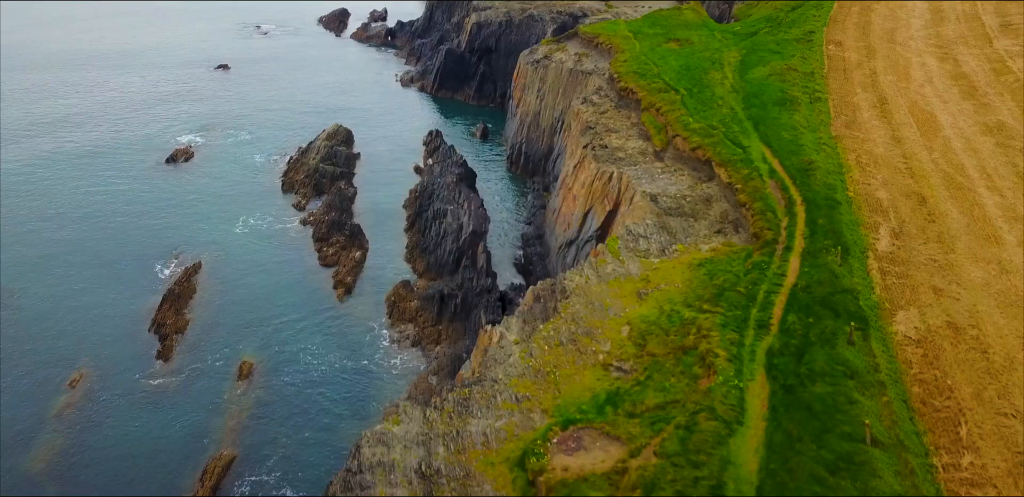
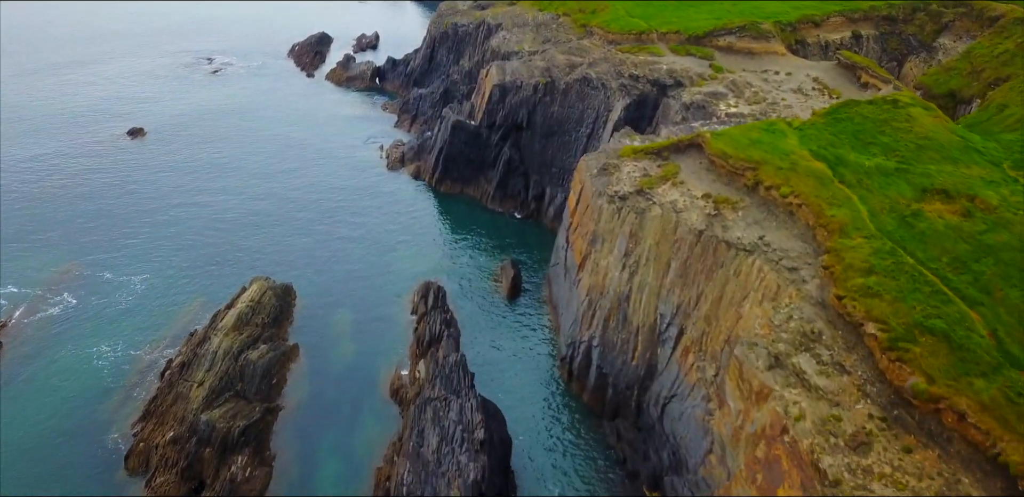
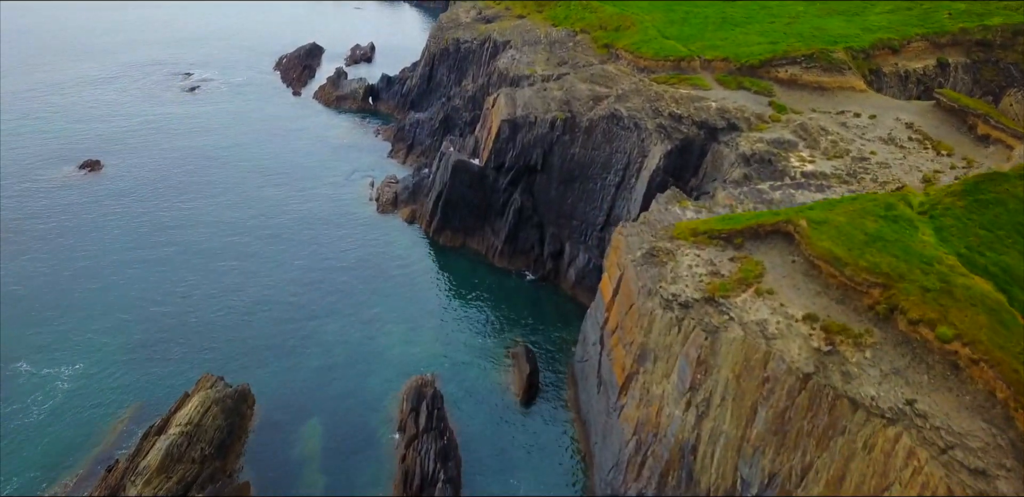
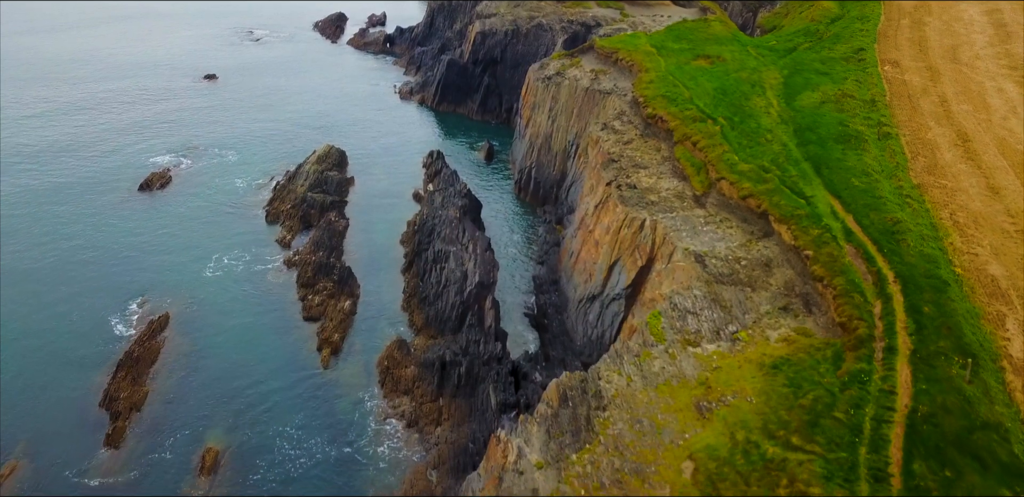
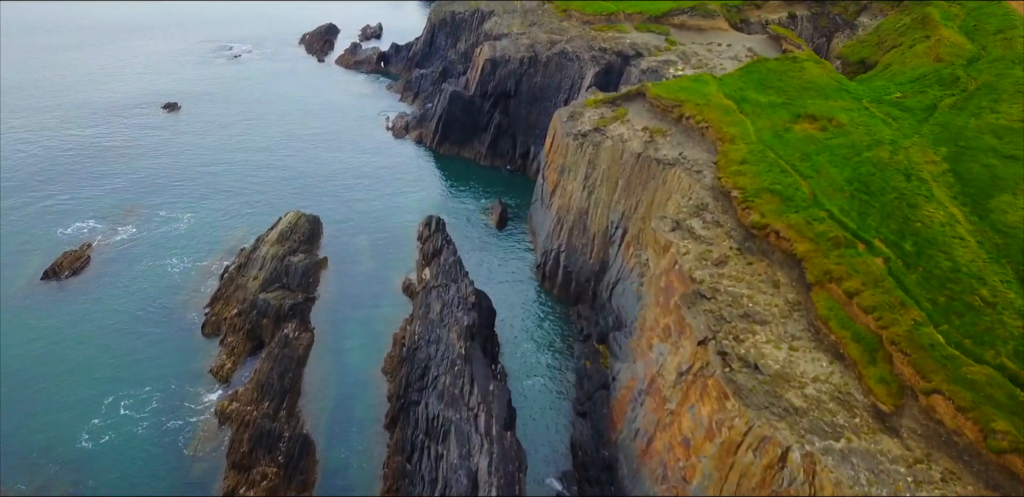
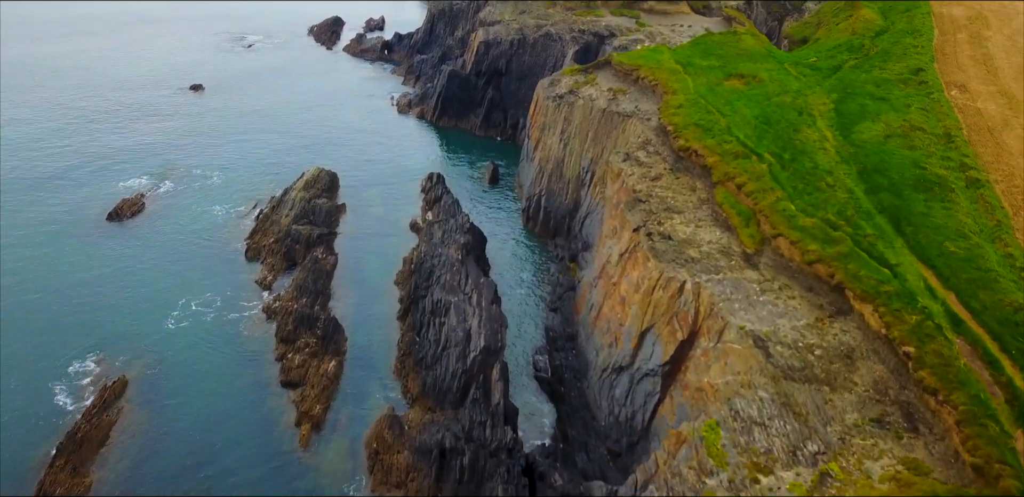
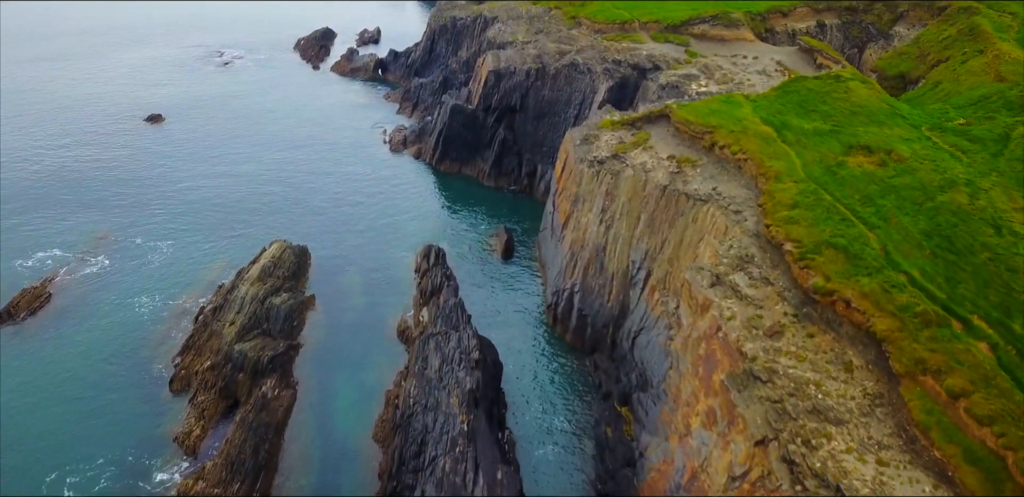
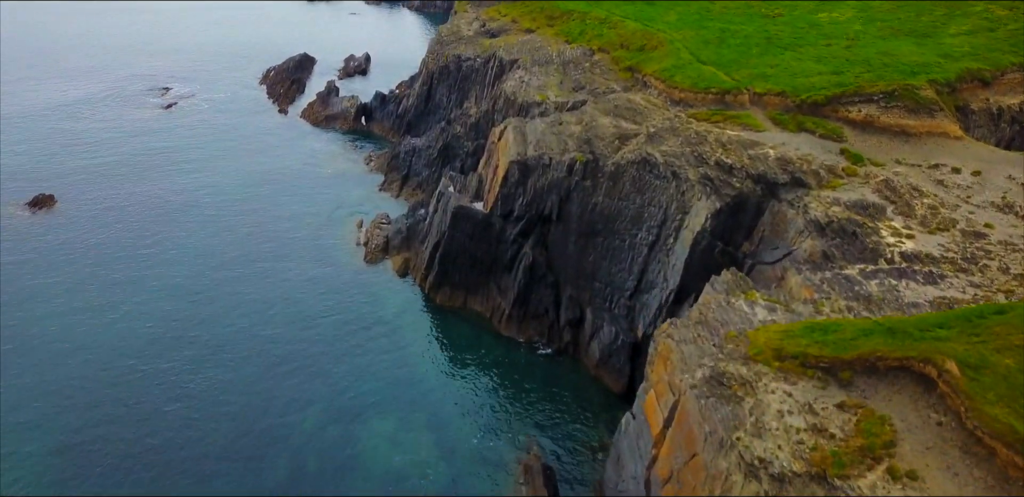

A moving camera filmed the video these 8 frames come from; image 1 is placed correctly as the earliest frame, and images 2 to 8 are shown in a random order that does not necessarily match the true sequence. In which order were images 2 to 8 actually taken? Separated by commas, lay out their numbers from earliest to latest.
4, 6, 5, 7, 2, 3, 8
